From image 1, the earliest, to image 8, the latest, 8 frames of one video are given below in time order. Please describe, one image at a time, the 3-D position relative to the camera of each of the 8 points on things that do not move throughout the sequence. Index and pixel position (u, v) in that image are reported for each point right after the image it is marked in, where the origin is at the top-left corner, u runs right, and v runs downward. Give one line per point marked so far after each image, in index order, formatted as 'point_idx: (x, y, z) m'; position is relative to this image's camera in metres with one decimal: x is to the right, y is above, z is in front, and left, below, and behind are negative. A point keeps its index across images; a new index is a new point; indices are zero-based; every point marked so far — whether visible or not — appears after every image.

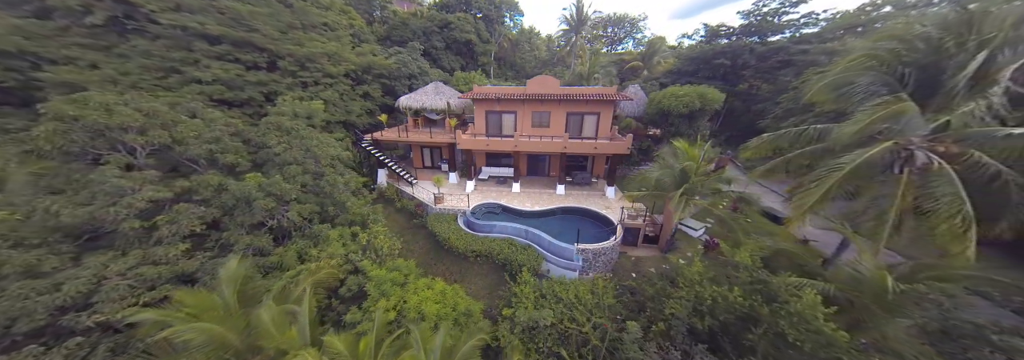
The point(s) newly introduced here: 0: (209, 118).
0: (-11.4, +2.4, +8.9) m
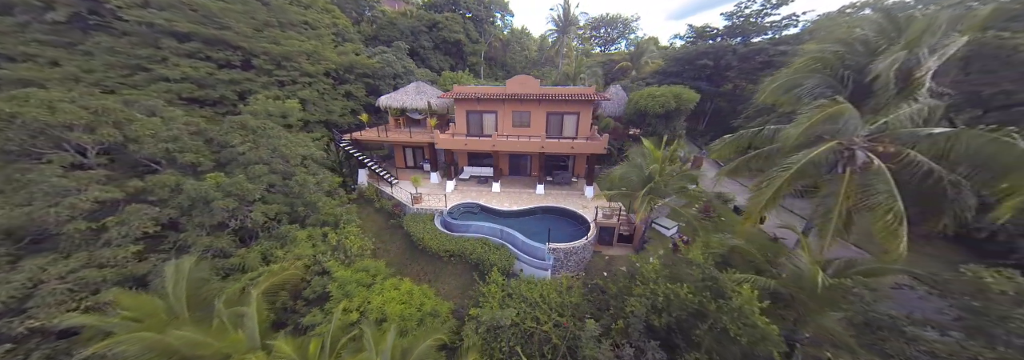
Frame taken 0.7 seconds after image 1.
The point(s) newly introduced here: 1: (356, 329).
0: (-12.6, +2.4, +8.7) m
1: (-4.3, -4.1, +6.4) m
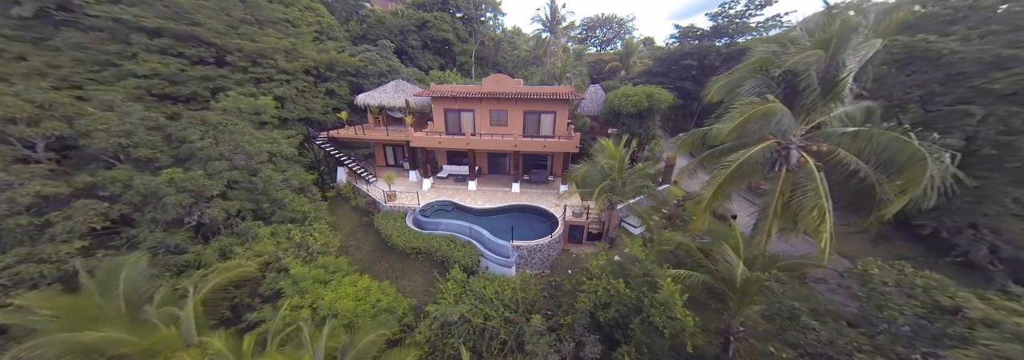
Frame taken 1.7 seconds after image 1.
0: (-14.0, +2.6, +8.6) m
1: (-5.8, -4.0, +6.4) m
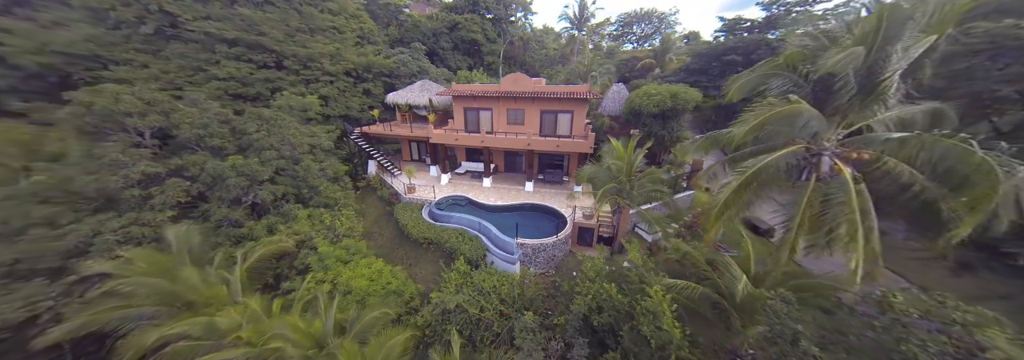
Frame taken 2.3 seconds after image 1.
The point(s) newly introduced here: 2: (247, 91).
0: (-13.6, +3.2, +10.5) m
1: (-6.0, -3.6, +7.3) m
2: (-16.4, +5.5, +14.5) m
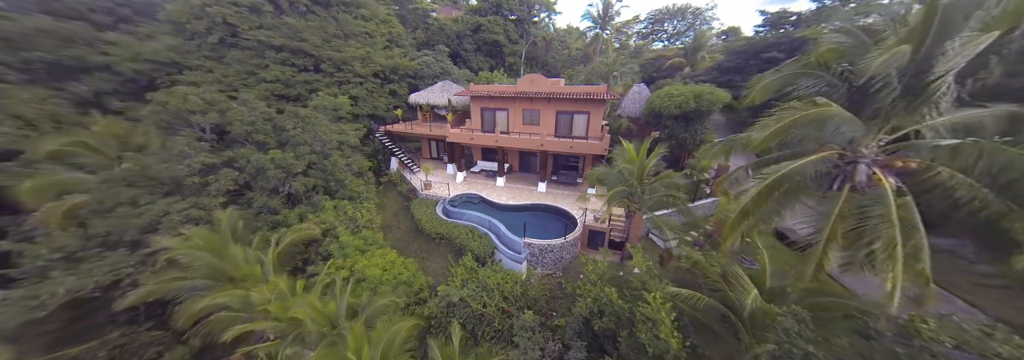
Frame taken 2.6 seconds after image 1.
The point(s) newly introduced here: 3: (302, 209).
0: (-13.0, +3.7, +11.8) m
1: (-5.9, -3.4, +7.9) m
2: (-15.4, +6.0, +16.0) m
3: (-9.9, -1.4, +11.0) m
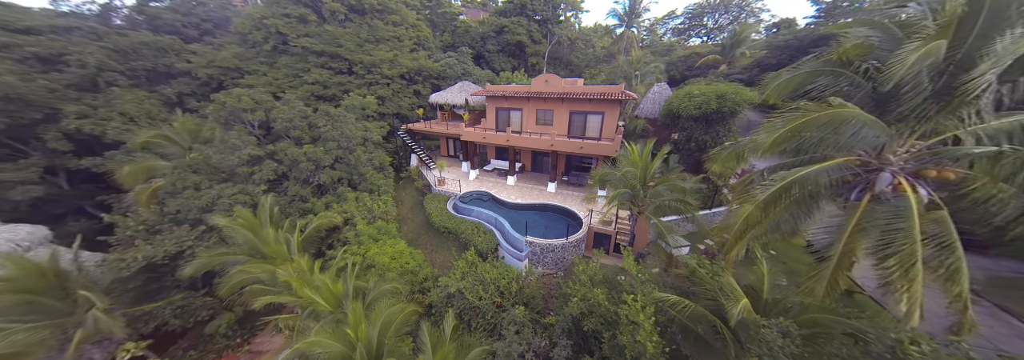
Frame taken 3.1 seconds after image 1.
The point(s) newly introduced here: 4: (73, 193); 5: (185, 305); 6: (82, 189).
0: (-12.4, +4.2, +13.2) m
1: (-6.0, -3.2, +8.7) m
2: (-14.3, +6.6, +17.7) m
3: (-9.6, -1.0, +12.1) m
4: (-20.8, -0.7, +11.2) m
5: (-11.8, -4.5, +8.4) m
6: (-20.7, -0.5, +11.4) m
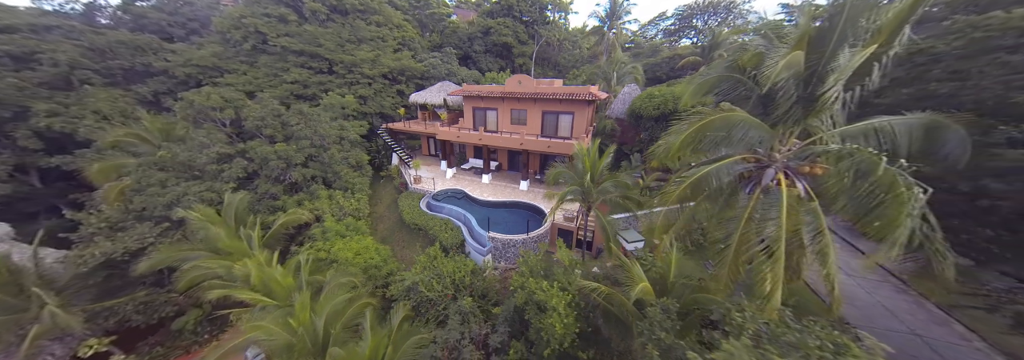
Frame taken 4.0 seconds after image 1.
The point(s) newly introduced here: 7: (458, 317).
0: (-14.1, +4.3, +13.4) m
1: (-7.6, -3.1, +8.9) m
2: (-16.0, +6.7, +17.8) m
3: (-11.2, -0.9, +12.3) m
4: (-22.5, -0.6, +11.3) m
5: (-13.4, -4.4, +8.6) m
6: (-22.4, -0.4, +11.5) m
7: (-1.6, -4.0, +6.9) m
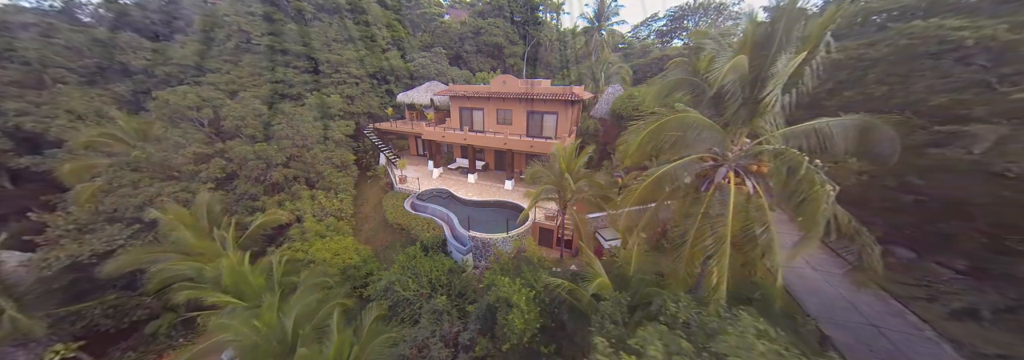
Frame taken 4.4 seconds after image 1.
0: (-15.0, +4.3, +13.2) m
1: (-8.5, -3.1, +8.9) m
2: (-17.0, +6.6, +17.6) m
3: (-12.1, -0.9, +12.2) m
4: (-23.3, -0.6, +11.0) m
5: (-14.2, -4.4, +8.4) m
6: (-23.2, -0.4, +11.2) m
7: (-2.4, -4.0, +7.0) m
